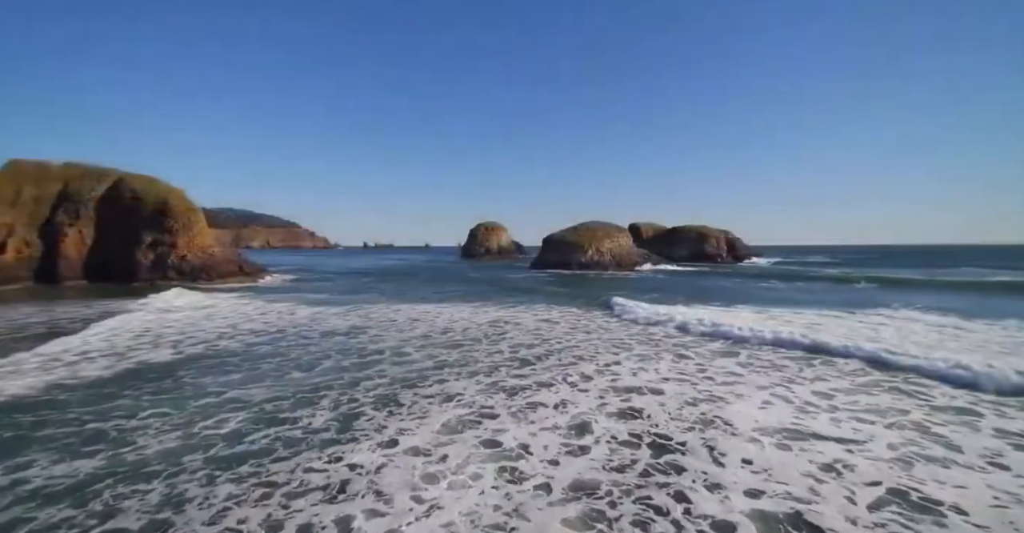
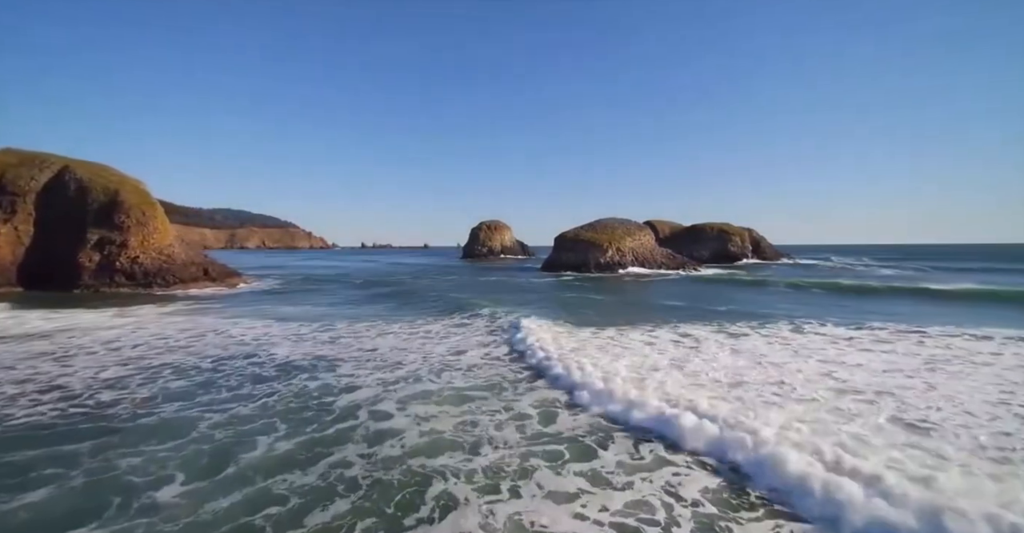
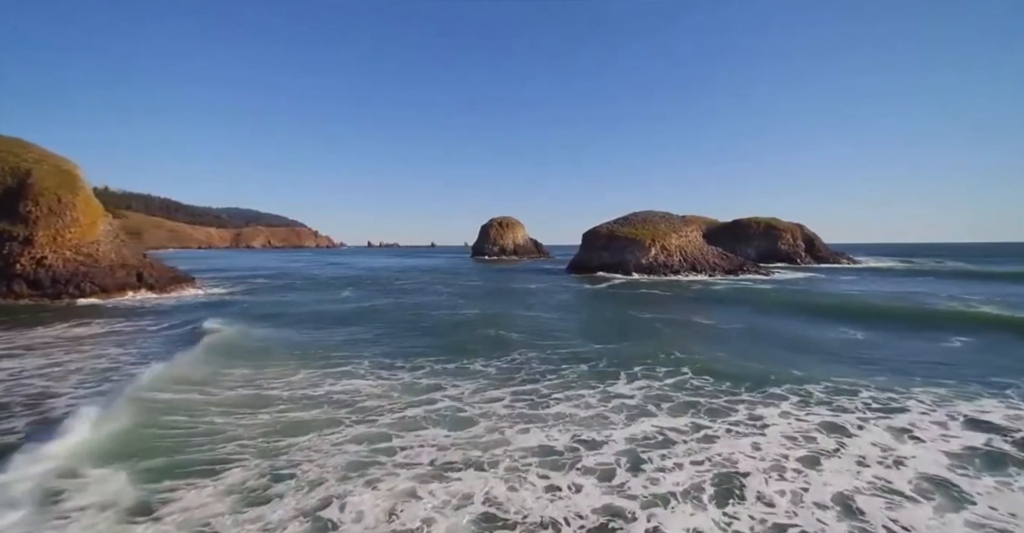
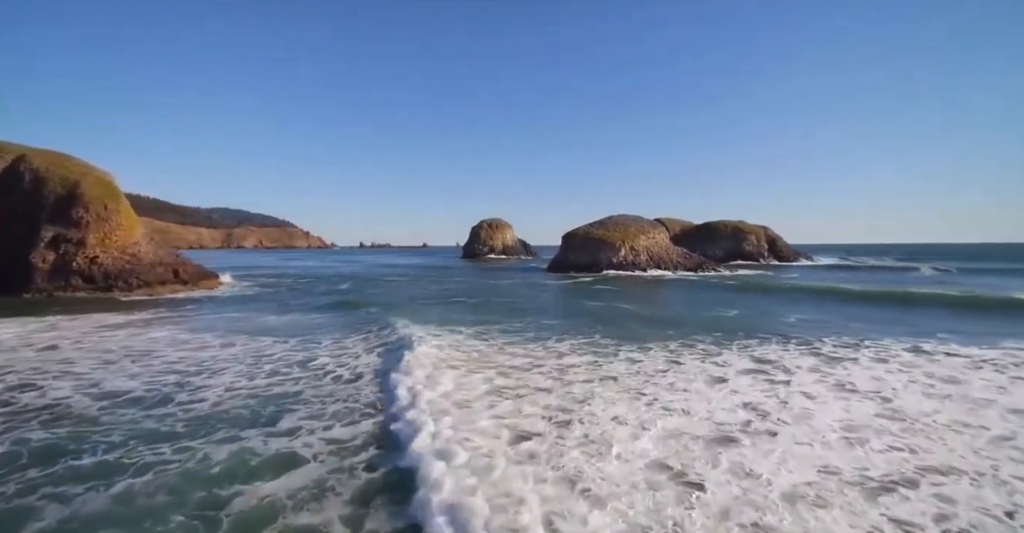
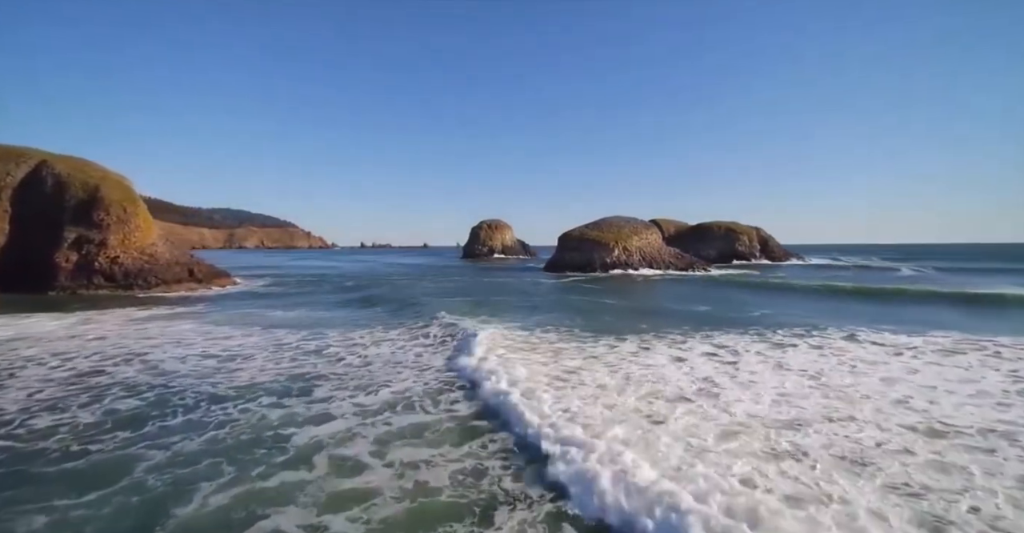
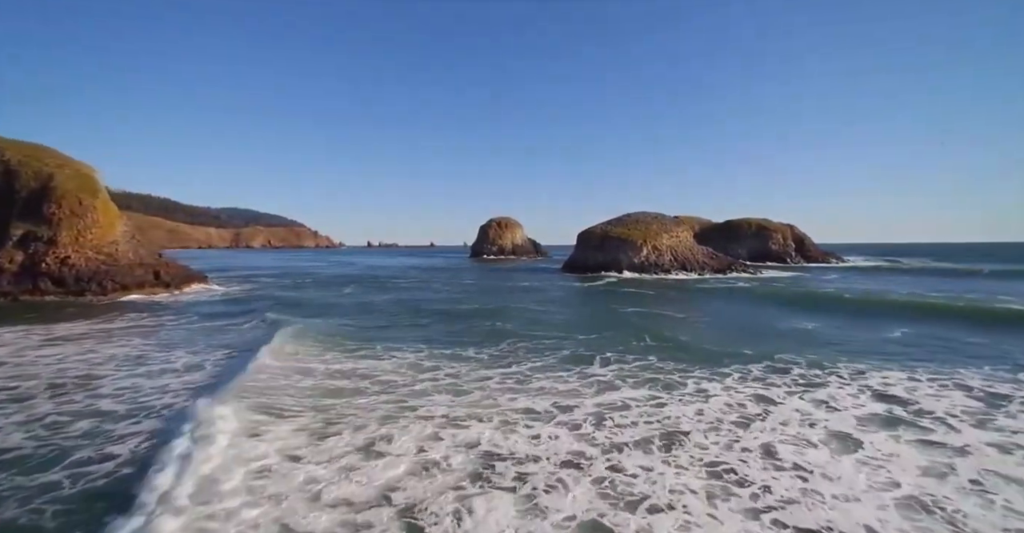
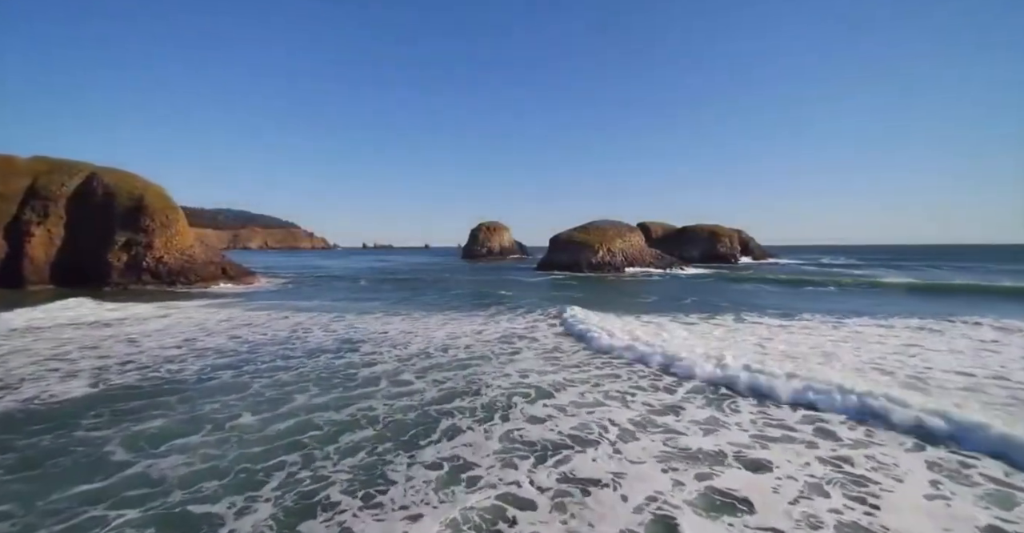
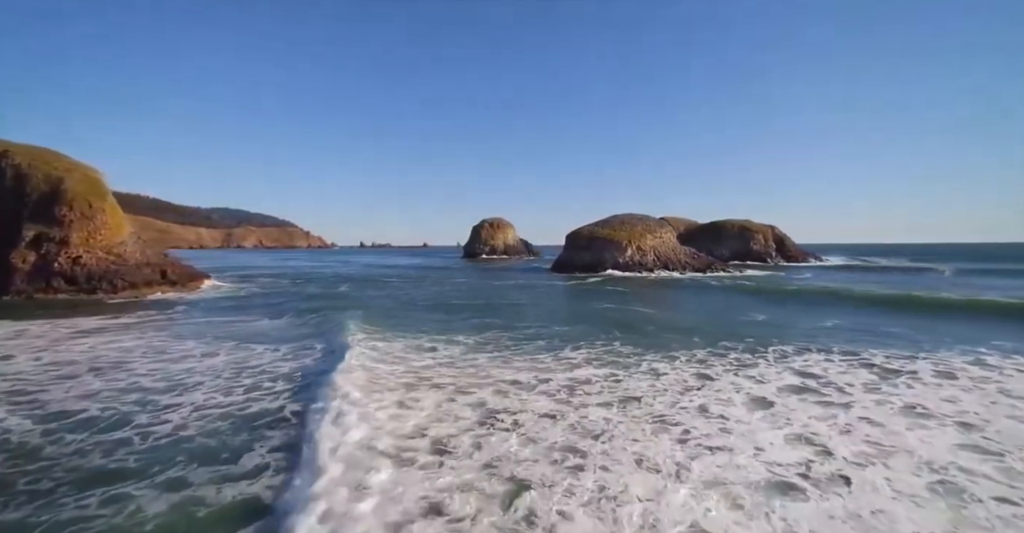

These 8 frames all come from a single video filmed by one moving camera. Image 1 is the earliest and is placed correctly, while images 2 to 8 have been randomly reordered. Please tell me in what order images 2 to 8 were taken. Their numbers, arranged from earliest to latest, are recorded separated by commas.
7, 2, 5, 4, 8, 6, 3
